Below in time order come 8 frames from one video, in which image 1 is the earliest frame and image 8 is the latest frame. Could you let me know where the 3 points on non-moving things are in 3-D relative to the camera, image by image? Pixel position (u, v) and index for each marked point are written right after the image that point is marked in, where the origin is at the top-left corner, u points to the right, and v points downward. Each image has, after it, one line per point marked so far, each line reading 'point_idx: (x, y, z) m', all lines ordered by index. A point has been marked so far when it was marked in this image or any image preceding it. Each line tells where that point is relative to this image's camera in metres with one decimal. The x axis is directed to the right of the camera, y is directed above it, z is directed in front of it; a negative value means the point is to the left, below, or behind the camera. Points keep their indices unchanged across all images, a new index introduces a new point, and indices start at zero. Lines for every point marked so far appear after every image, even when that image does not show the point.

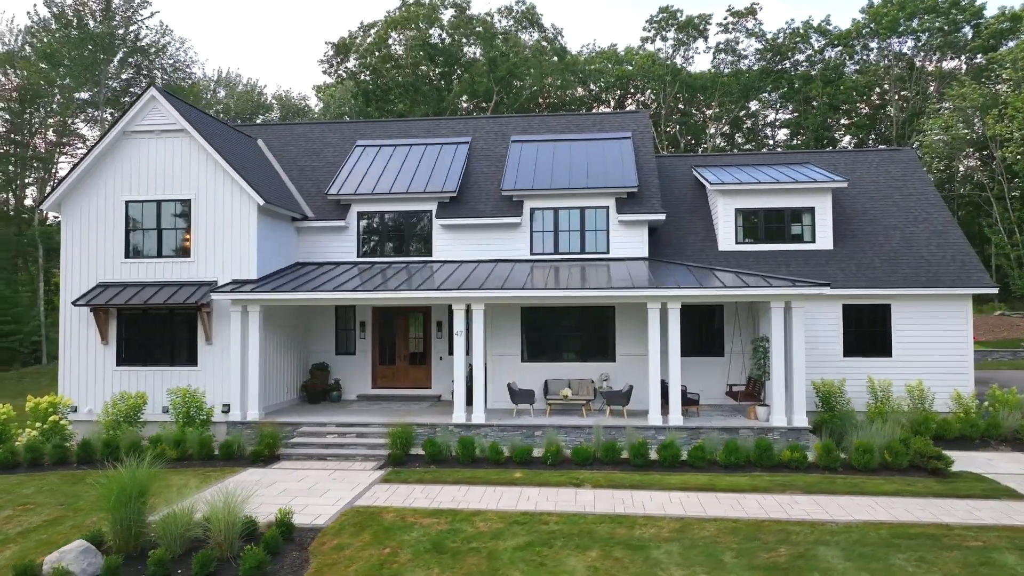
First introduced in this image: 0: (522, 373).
0: (+0.2, -2.1, +17.2) m
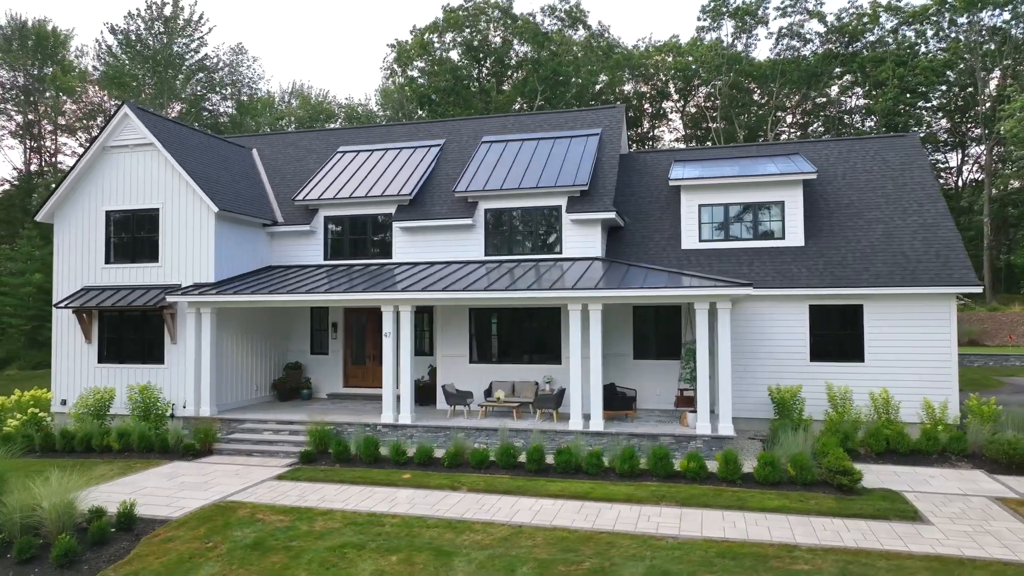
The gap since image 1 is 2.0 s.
0: (-1.0, -2.1, +17.2) m
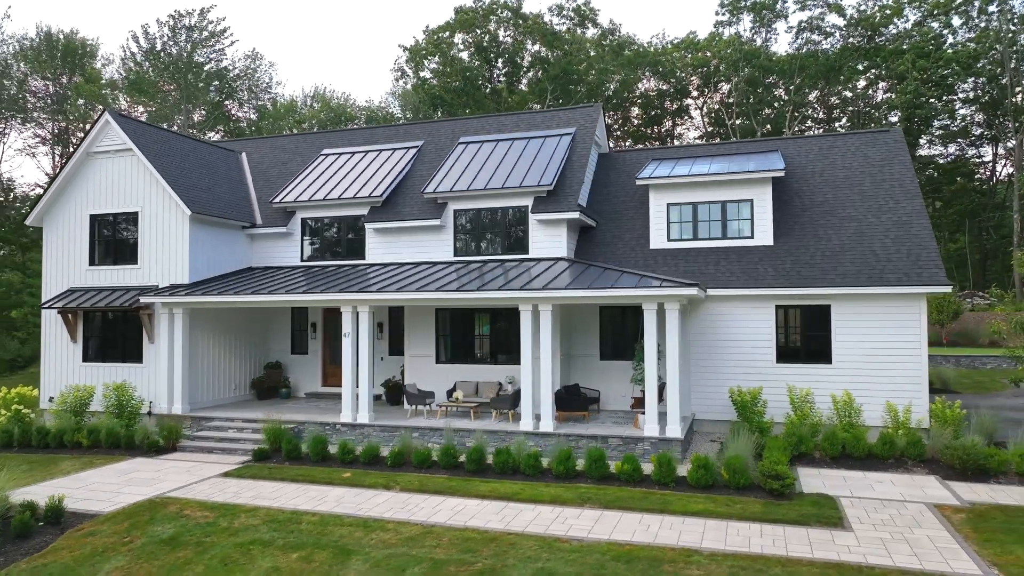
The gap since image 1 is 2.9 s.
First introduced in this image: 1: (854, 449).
0: (-1.8, -2.1, +17.3) m
1: (+6.4, -3.0, +13.3) m
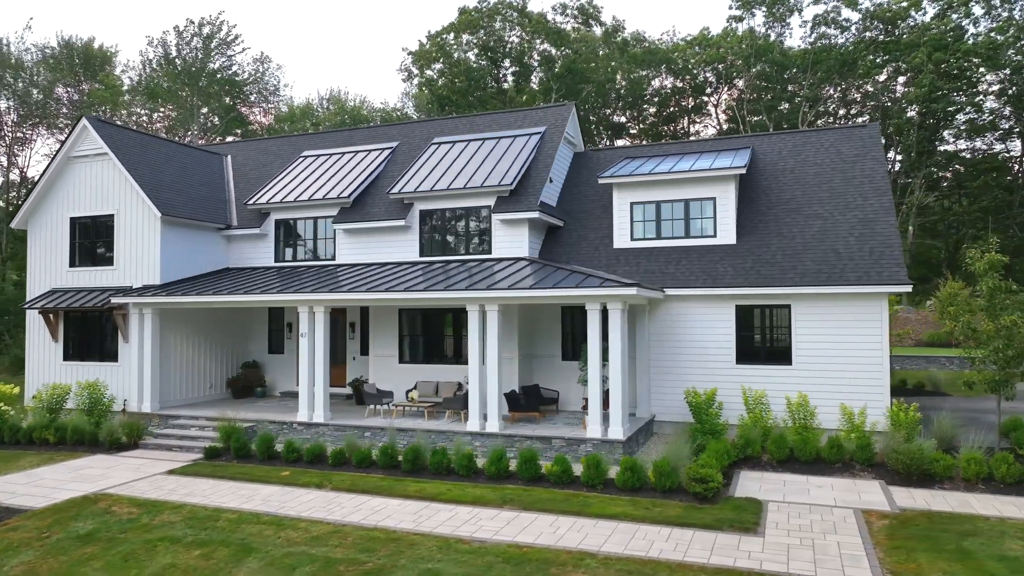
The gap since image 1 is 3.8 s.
0: (-2.8, -2.1, +17.4) m
1: (+5.3, -3.0, +13.0) m
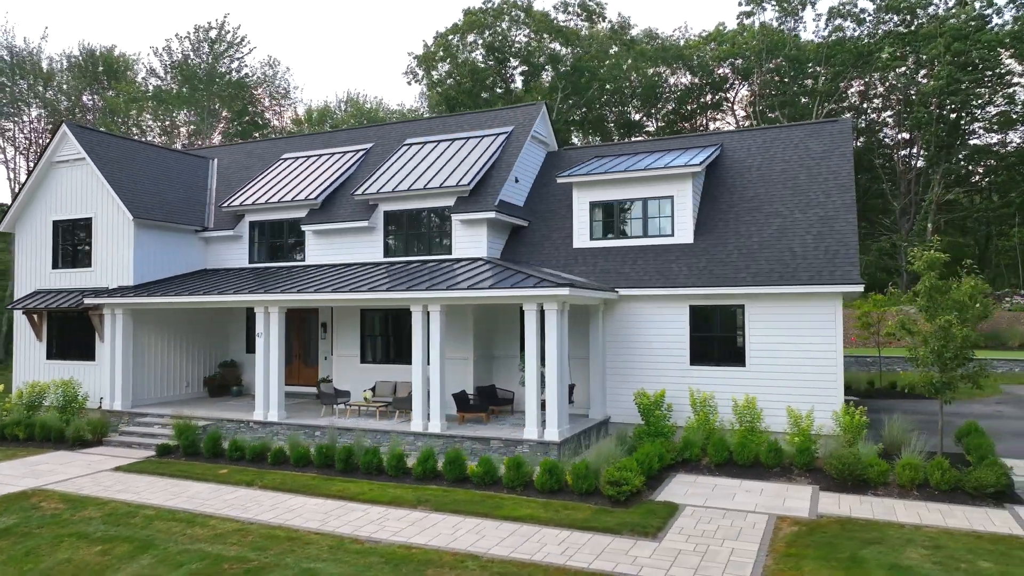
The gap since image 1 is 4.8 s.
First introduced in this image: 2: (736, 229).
0: (-3.7, -2.1, +17.6) m
1: (+4.1, -3.0, +12.7) m
2: (+5.1, +1.4, +16.0) m
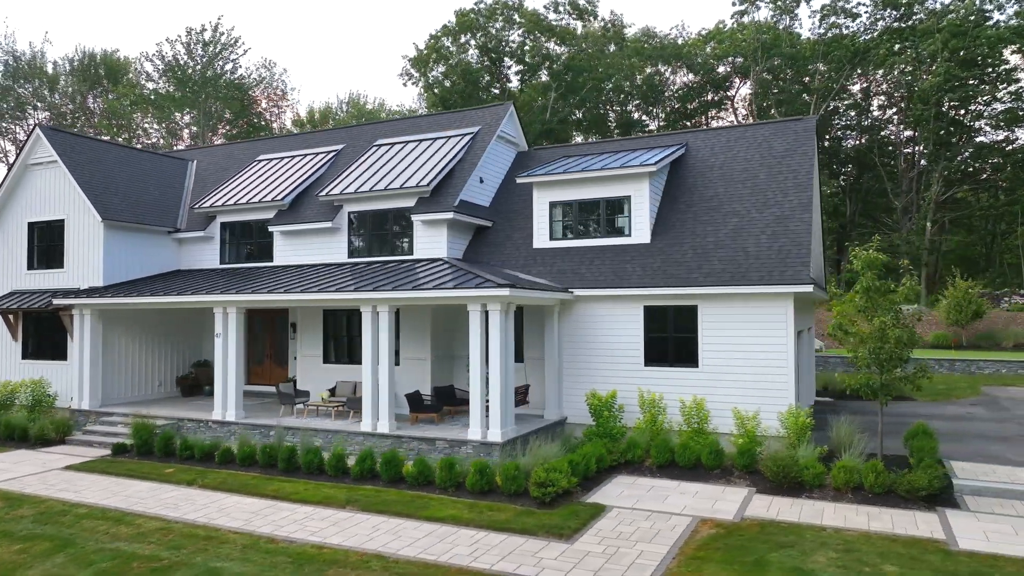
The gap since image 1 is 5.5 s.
0: (-4.7, -2.1, +17.7) m
1: (+3.0, -3.0, +12.6) m
2: (+4.1, +1.3, +15.9) m
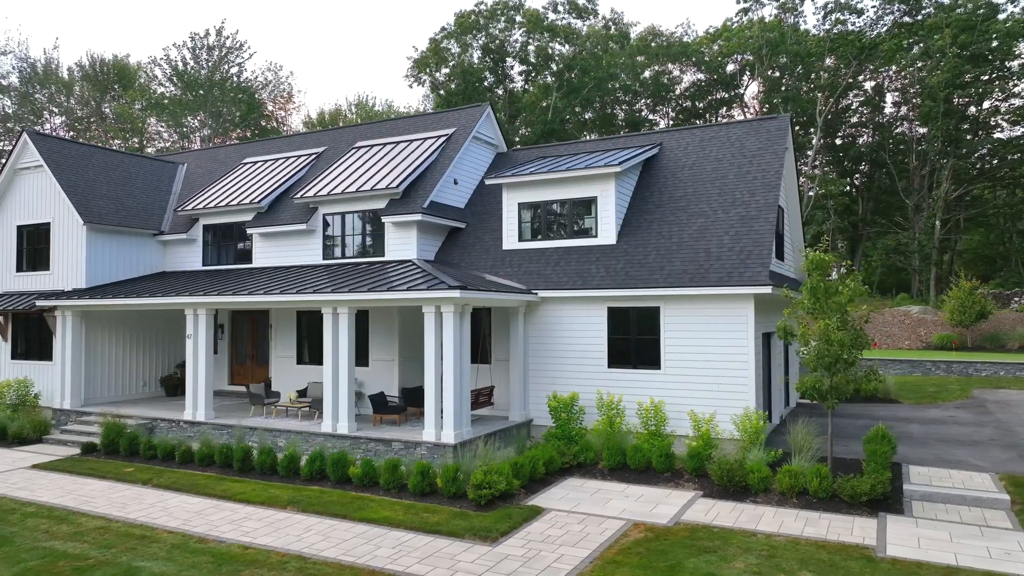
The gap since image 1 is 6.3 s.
0: (-5.4, -2.2, +17.8) m
1: (+2.2, -3.1, +12.5) m
2: (+3.3, +1.3, +15.8) m
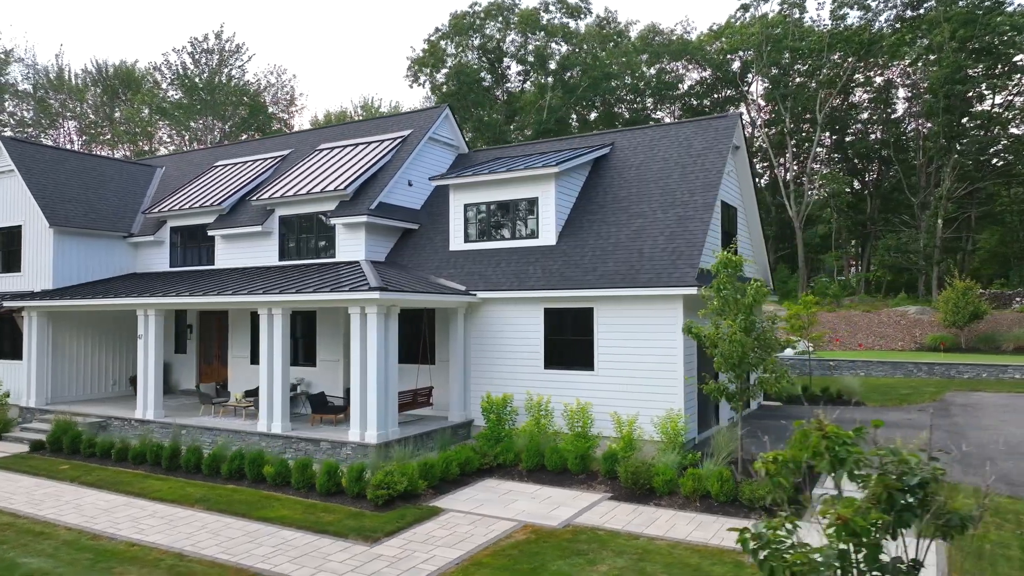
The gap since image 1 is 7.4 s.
0: (-6.7, -2.2, +18.1) m
1: (+0.7, -3.1, +12.5) m
2: (+2.0, +1.3, +15.7) m
